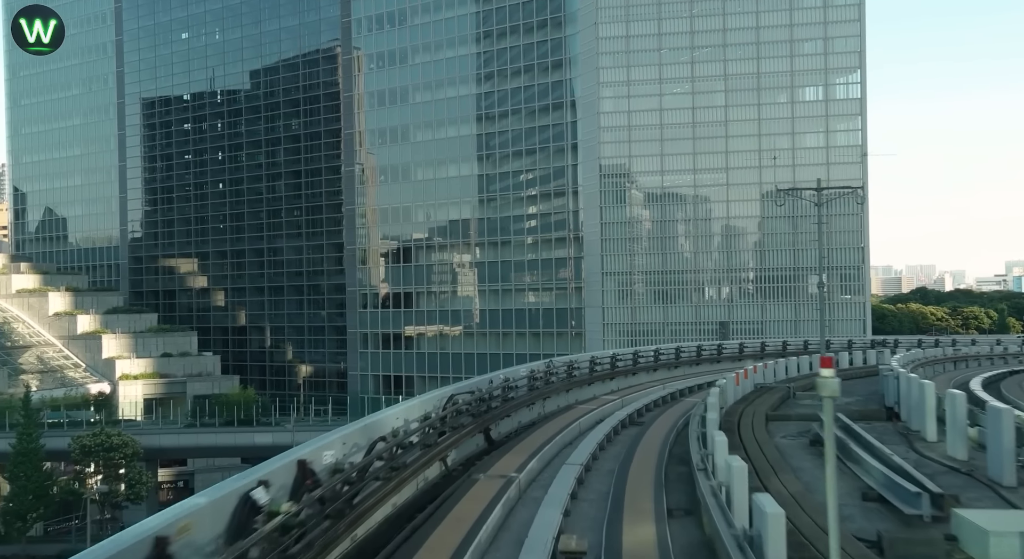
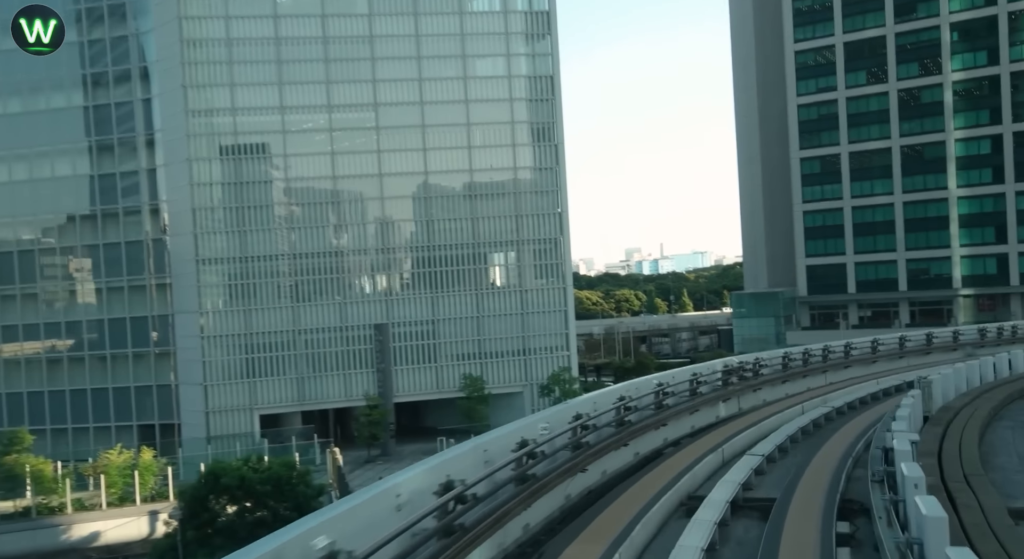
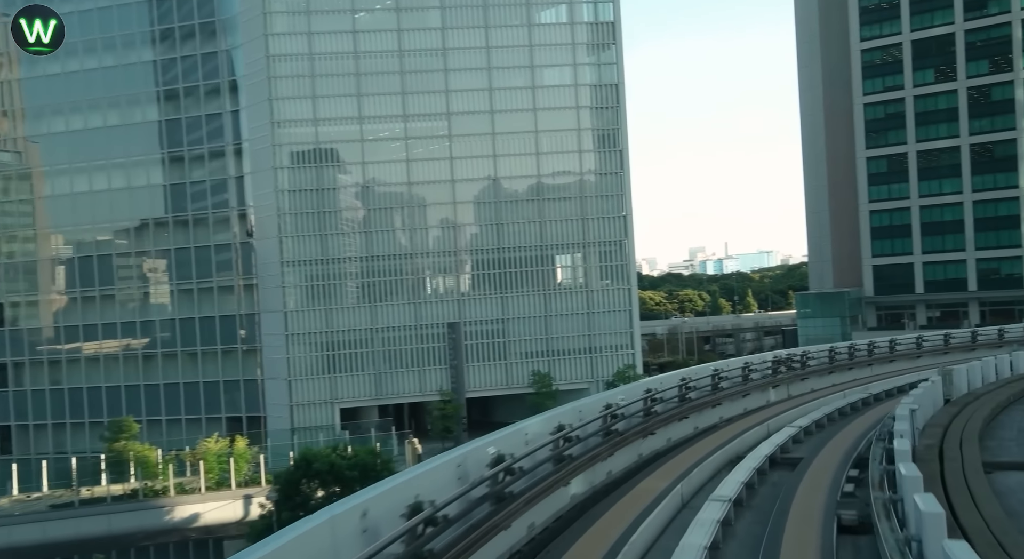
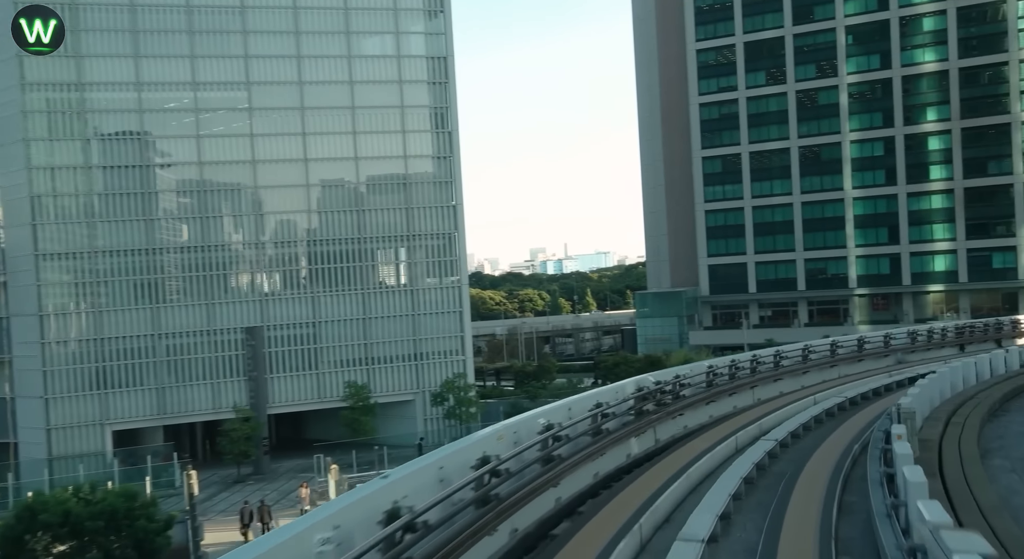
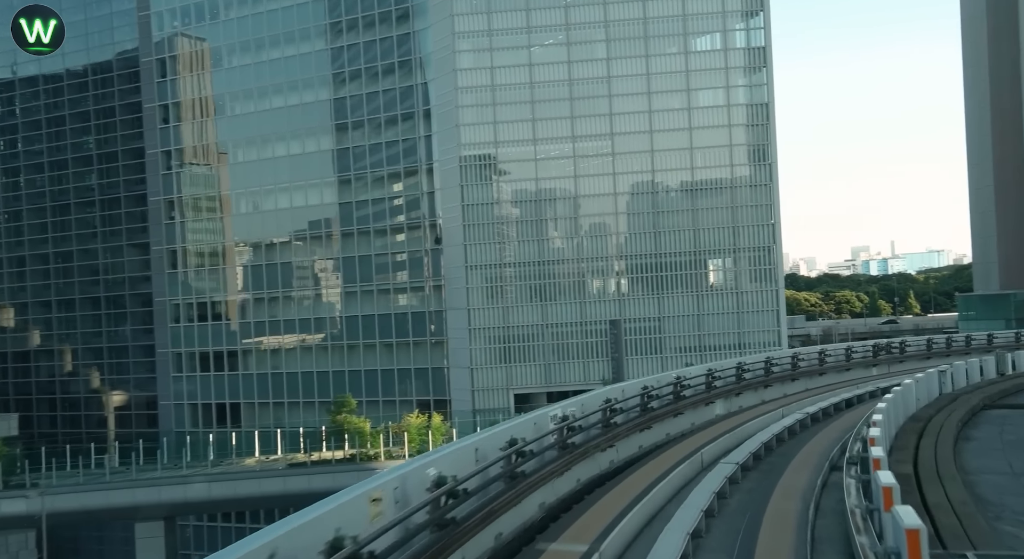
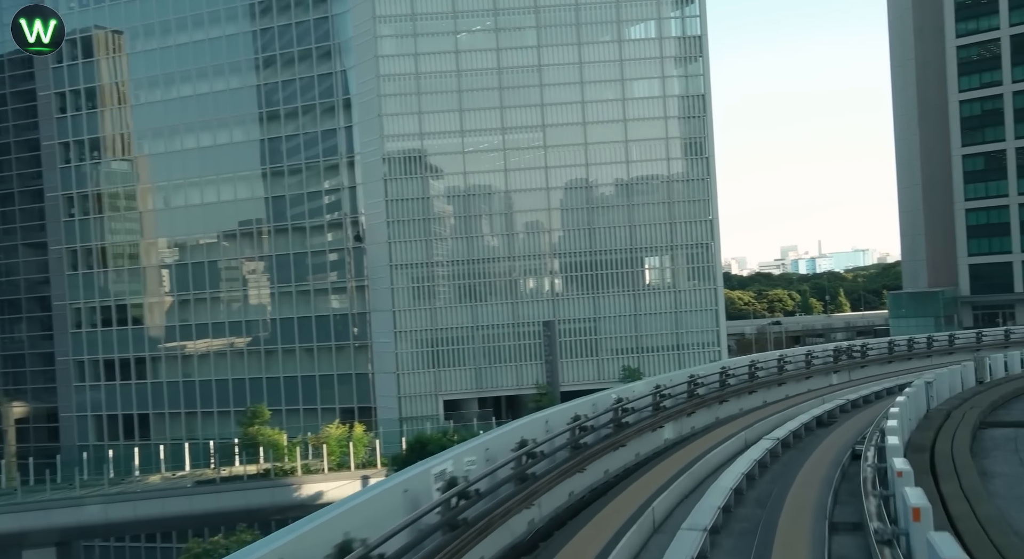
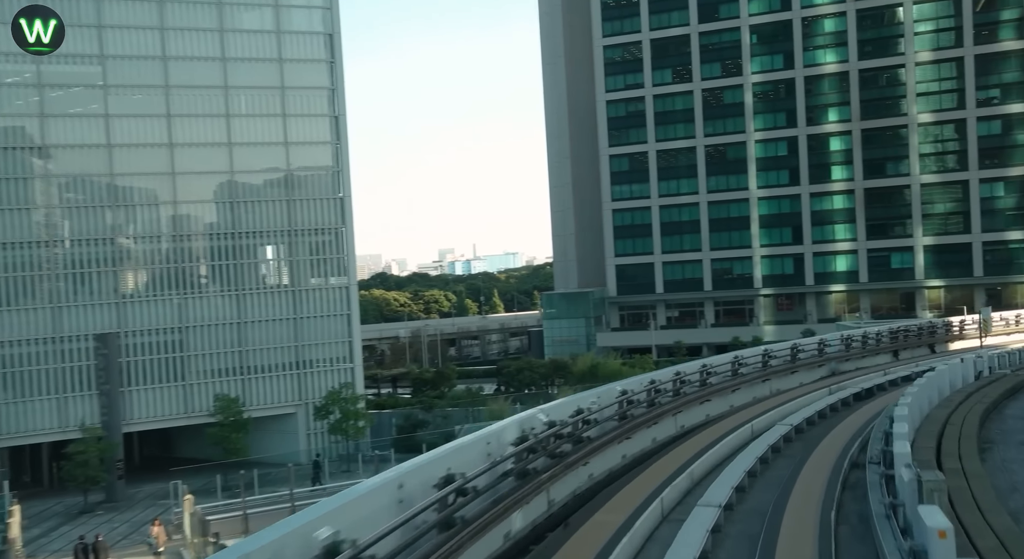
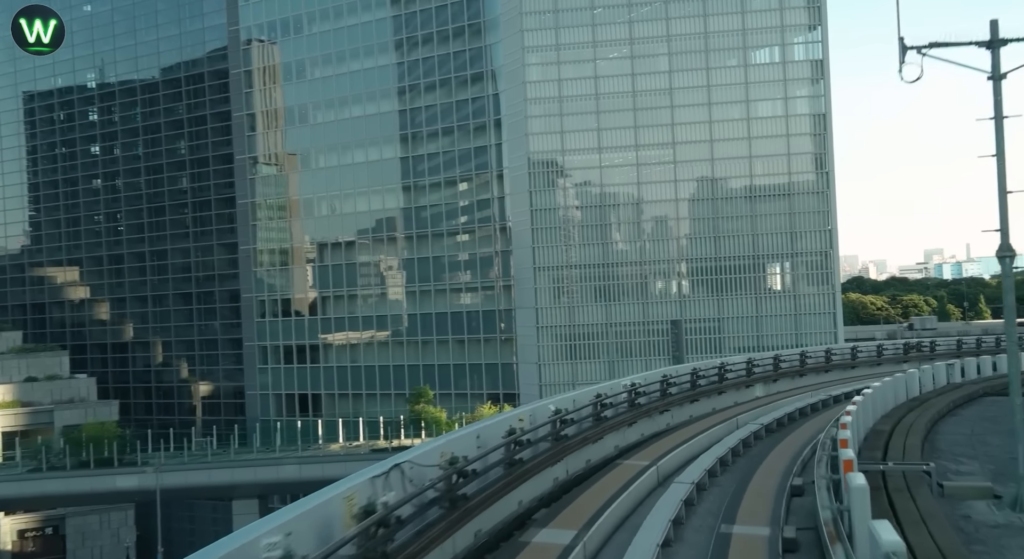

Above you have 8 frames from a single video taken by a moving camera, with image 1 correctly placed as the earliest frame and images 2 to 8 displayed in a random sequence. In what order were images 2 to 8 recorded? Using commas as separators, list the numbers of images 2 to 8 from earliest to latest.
8, 5, 6, 3, 2, 4, 7
